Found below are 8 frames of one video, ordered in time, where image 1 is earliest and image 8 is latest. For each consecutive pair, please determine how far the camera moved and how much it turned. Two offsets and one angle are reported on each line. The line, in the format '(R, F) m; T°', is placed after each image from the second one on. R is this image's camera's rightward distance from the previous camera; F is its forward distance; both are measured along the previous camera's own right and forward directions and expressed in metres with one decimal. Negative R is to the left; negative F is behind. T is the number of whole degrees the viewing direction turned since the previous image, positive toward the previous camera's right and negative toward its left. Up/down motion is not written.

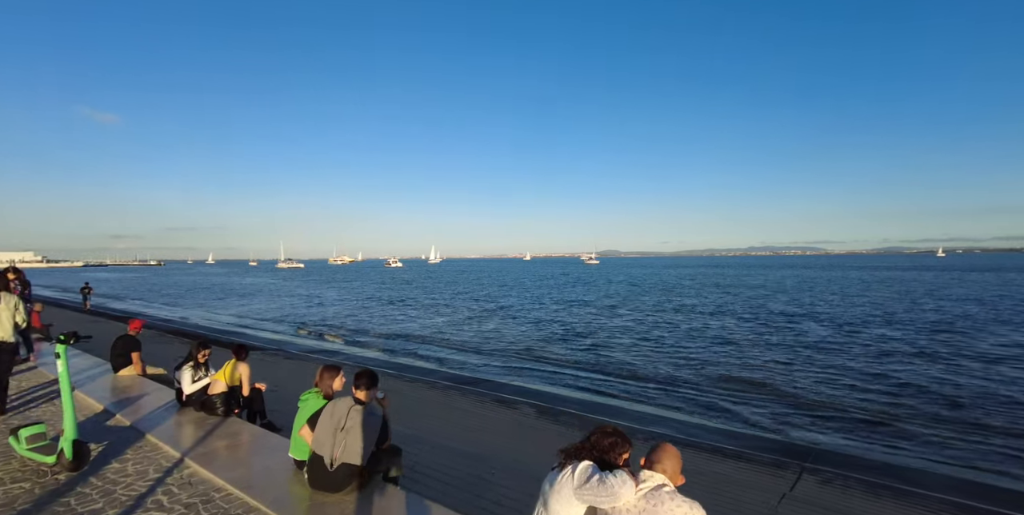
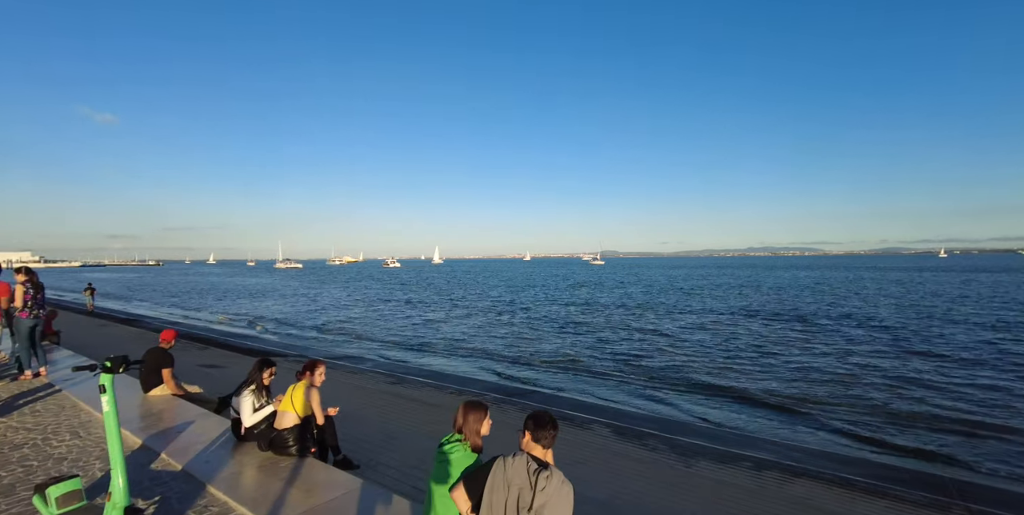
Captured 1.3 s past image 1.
(-1.1, +0.9) m; 0°
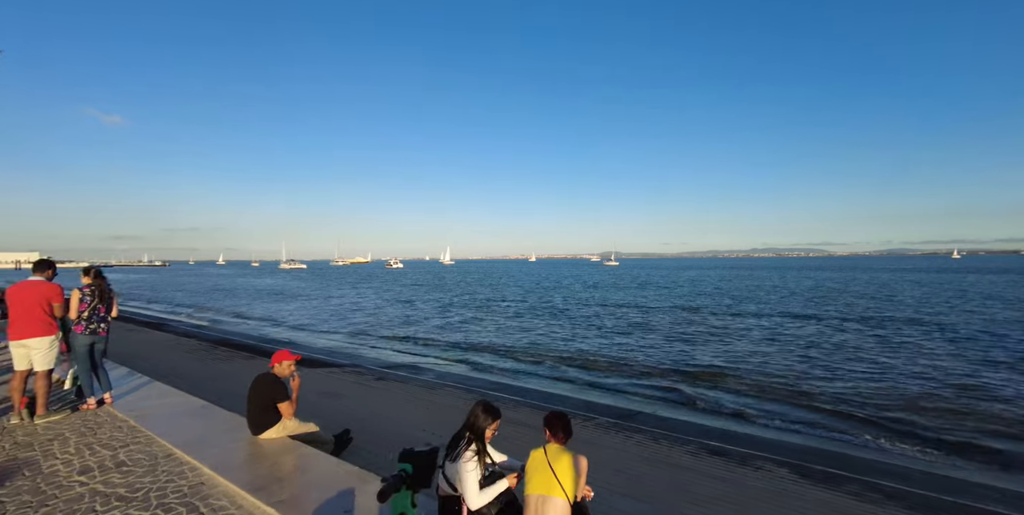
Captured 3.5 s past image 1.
(-1.8, +1.2) m; -1°
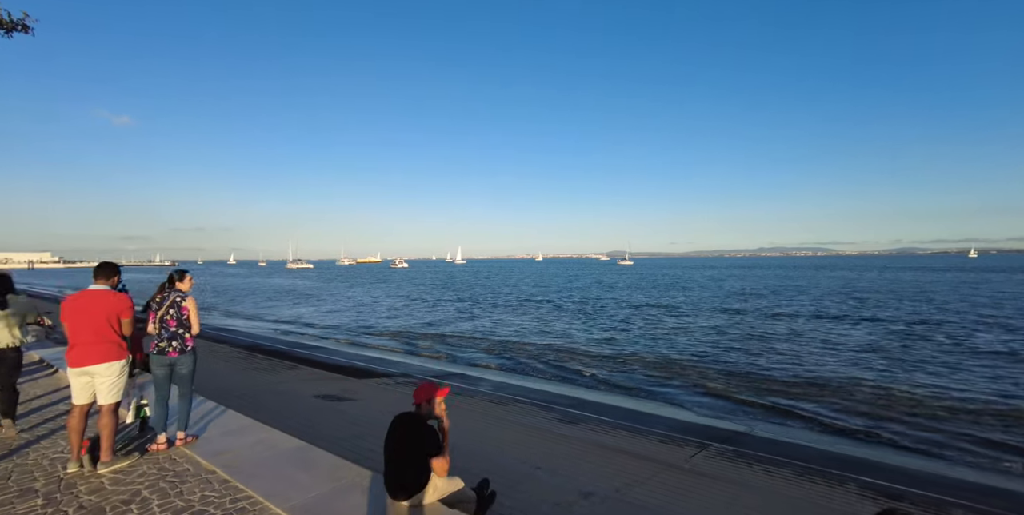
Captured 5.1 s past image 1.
(-1.4, +1.0) m; -1°
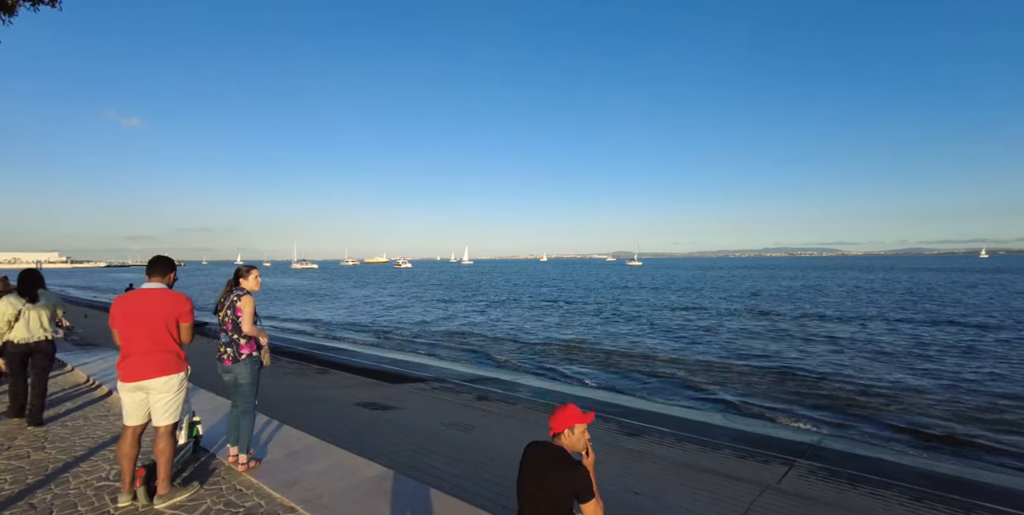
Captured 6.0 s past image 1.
(-0.8, +0.6) m; -1°
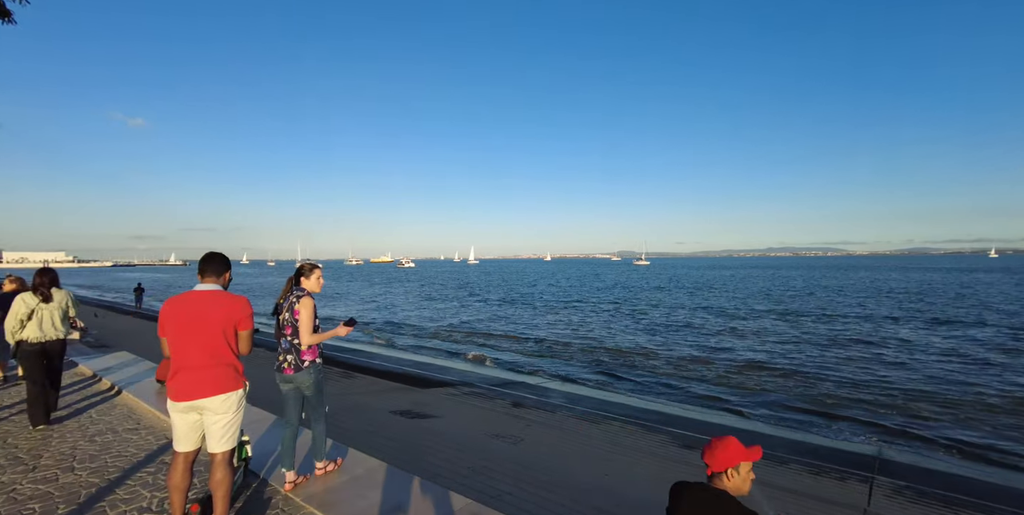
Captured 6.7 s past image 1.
(-0.6, +0.5) m; 0°
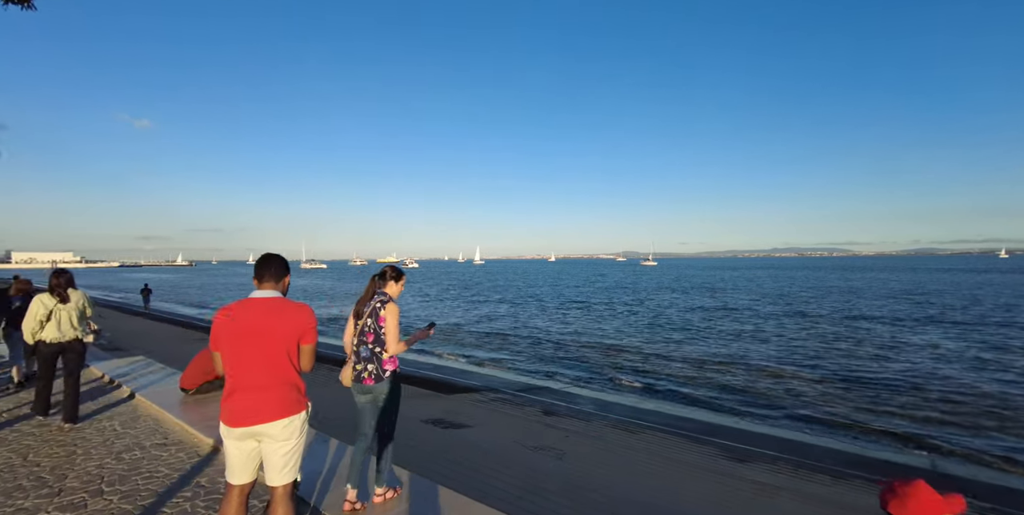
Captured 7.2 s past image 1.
(-0.5, +0.4) m; 0°
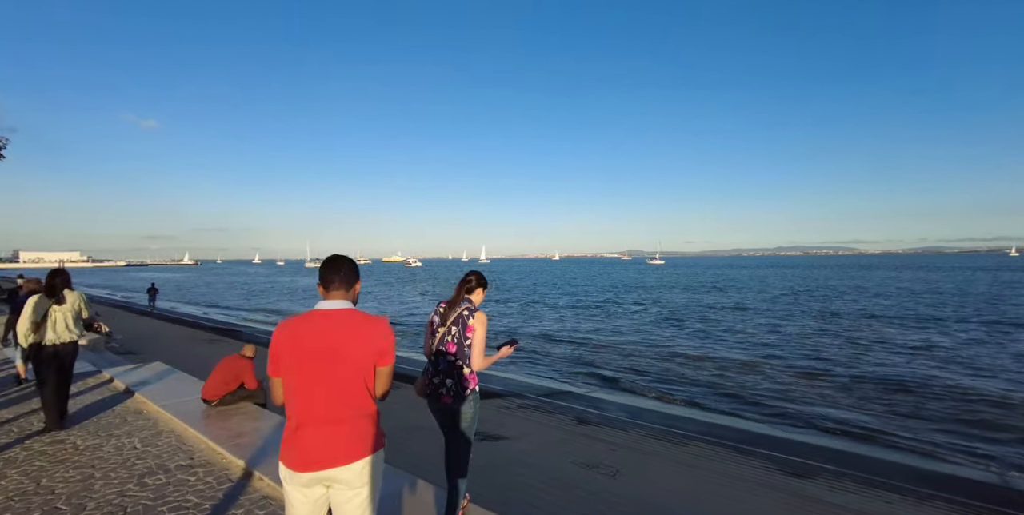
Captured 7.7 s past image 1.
(-0.5, +0.4) m; 0°
